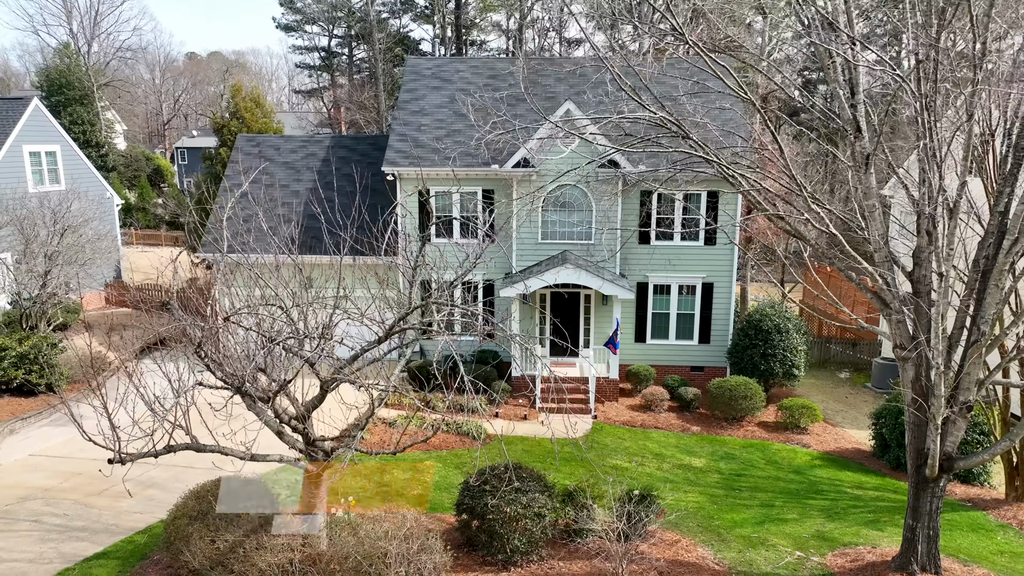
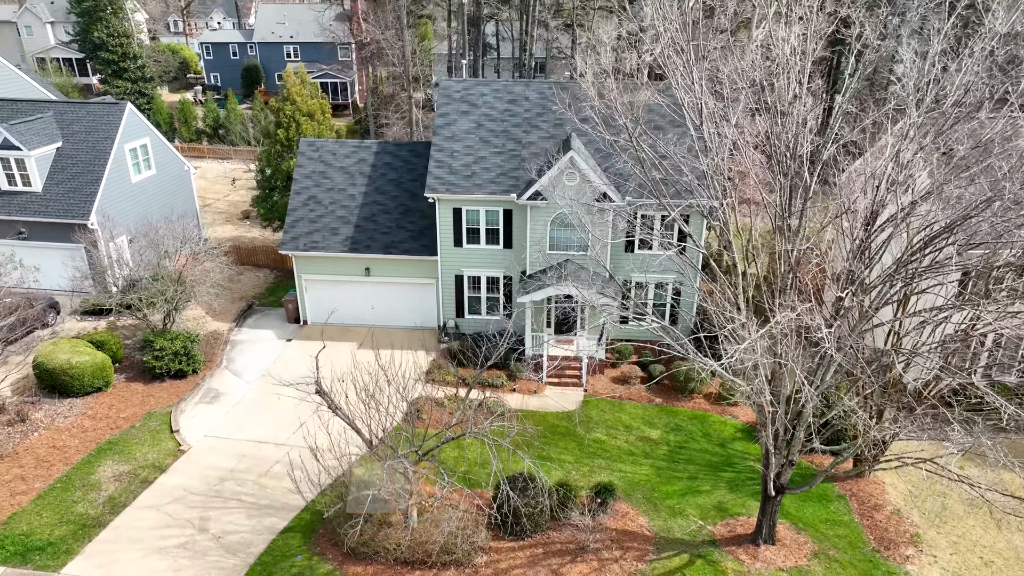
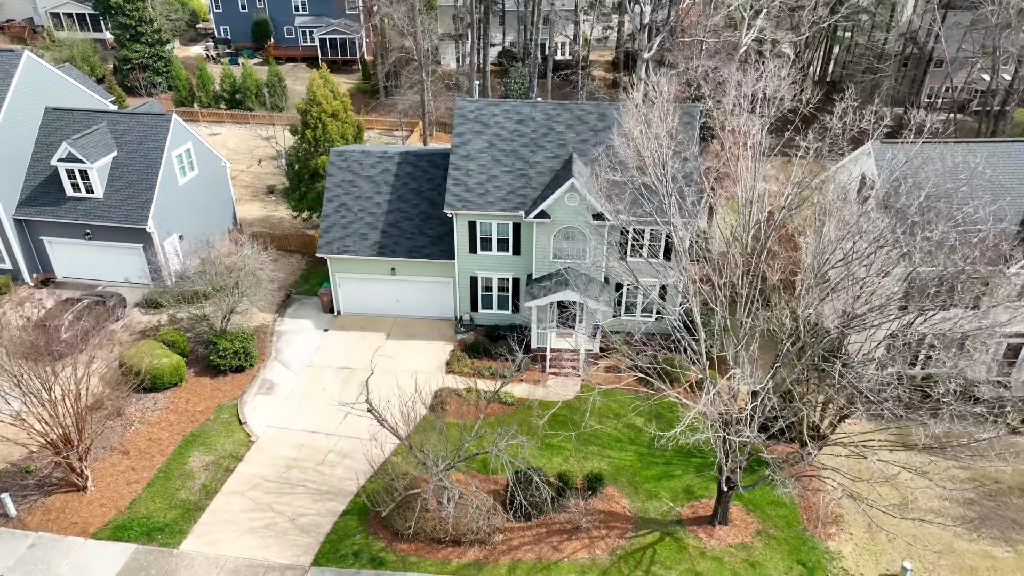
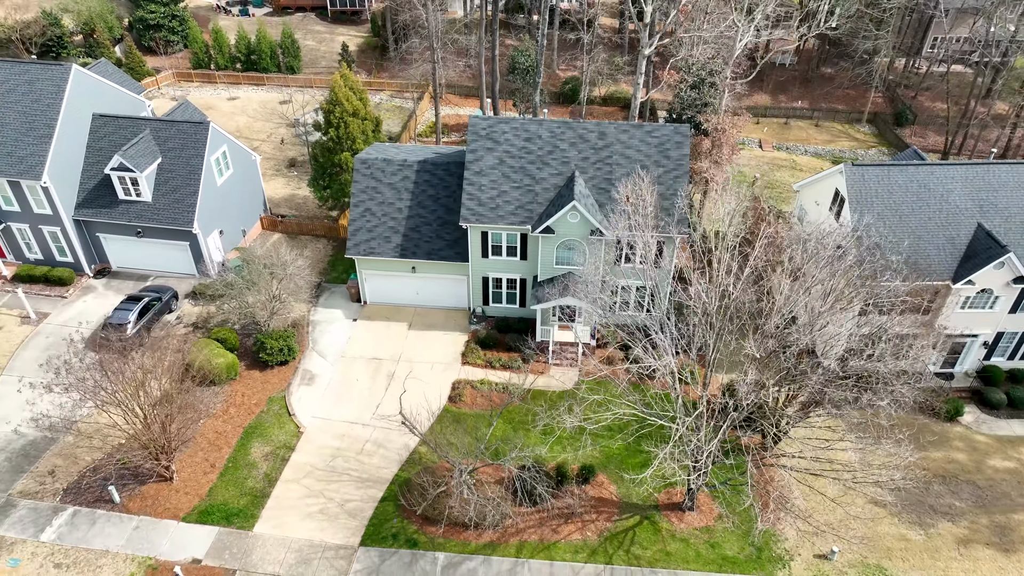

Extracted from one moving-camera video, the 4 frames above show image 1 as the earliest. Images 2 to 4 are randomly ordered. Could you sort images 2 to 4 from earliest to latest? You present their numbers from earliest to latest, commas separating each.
2, 3, 4
